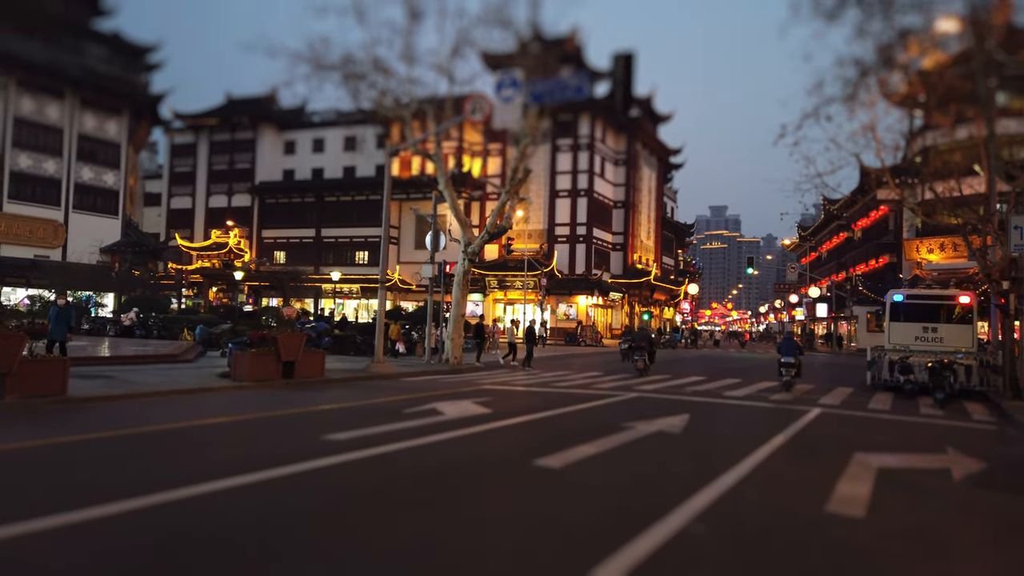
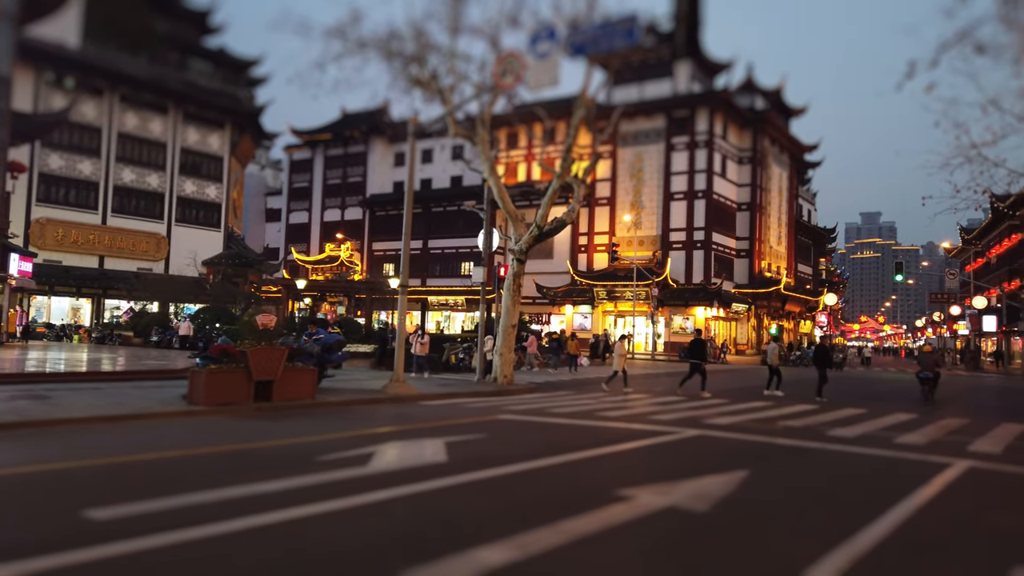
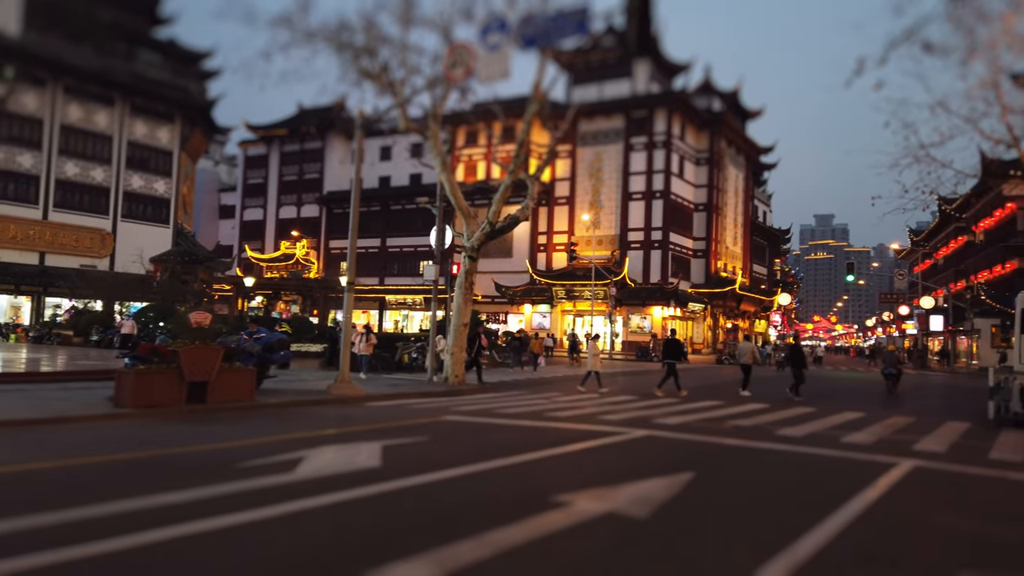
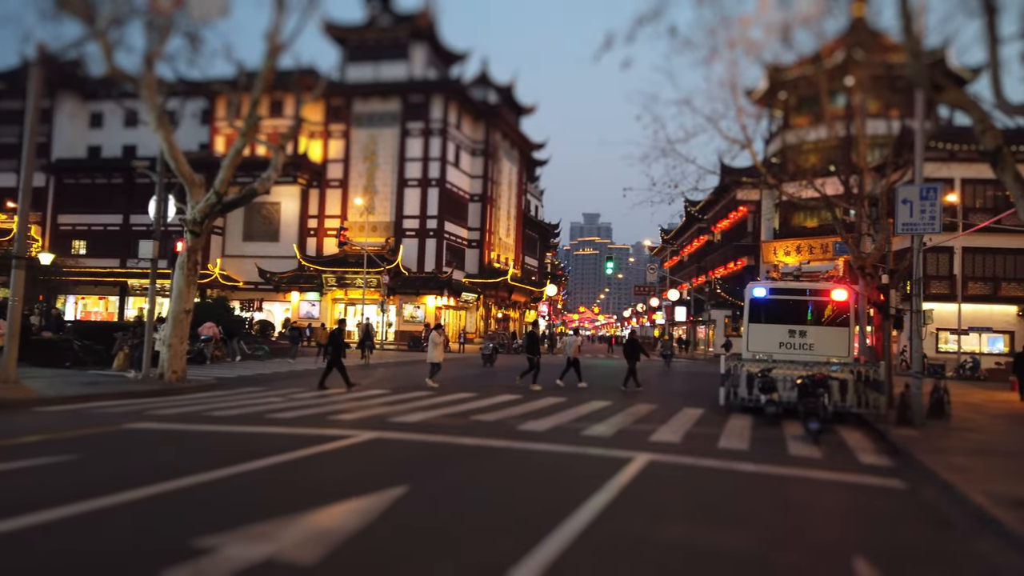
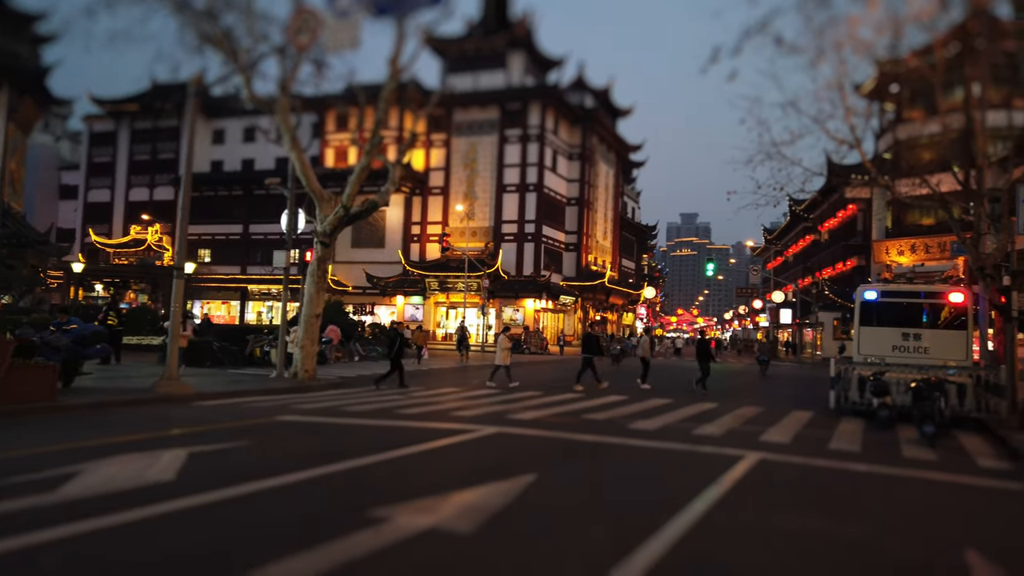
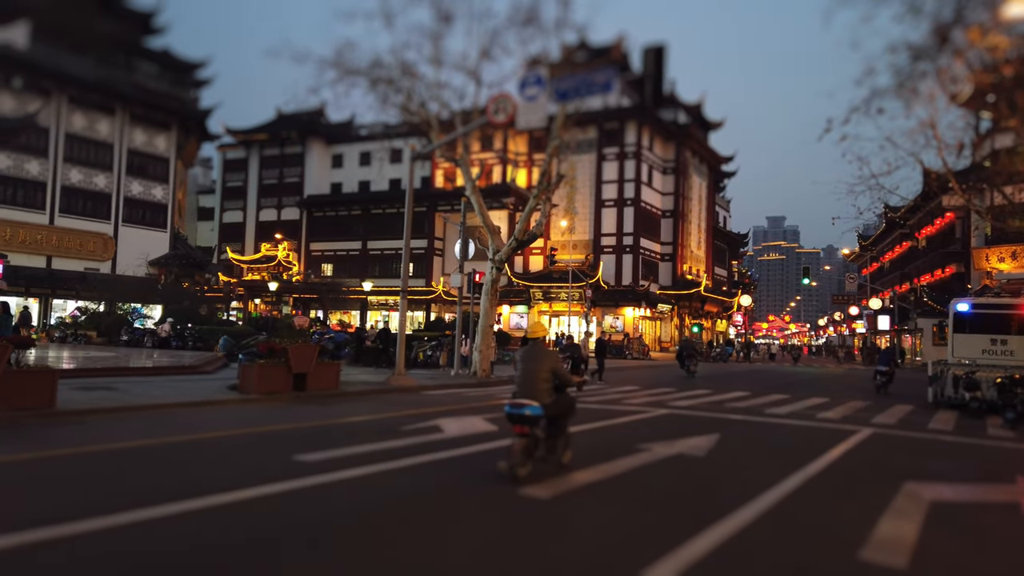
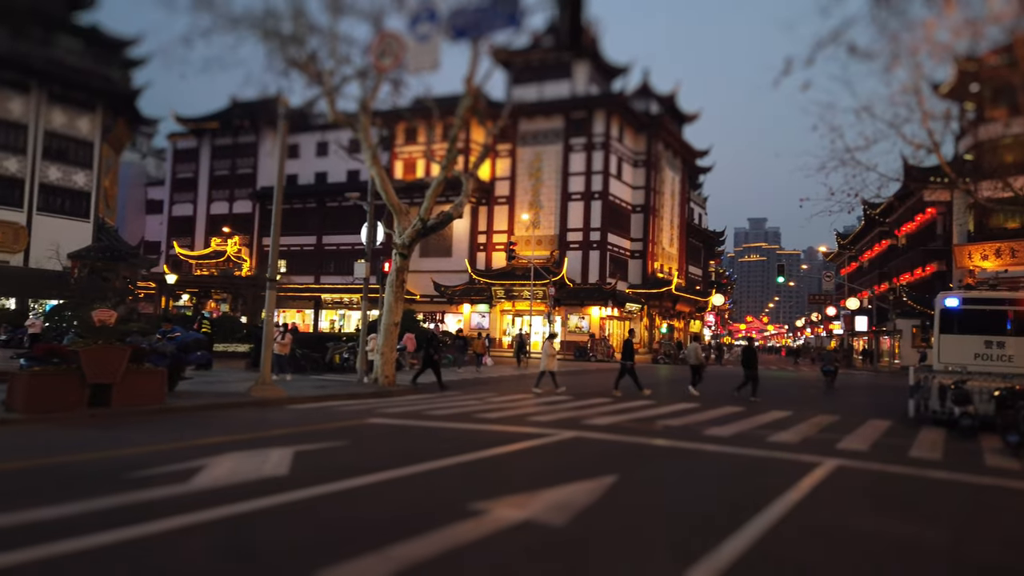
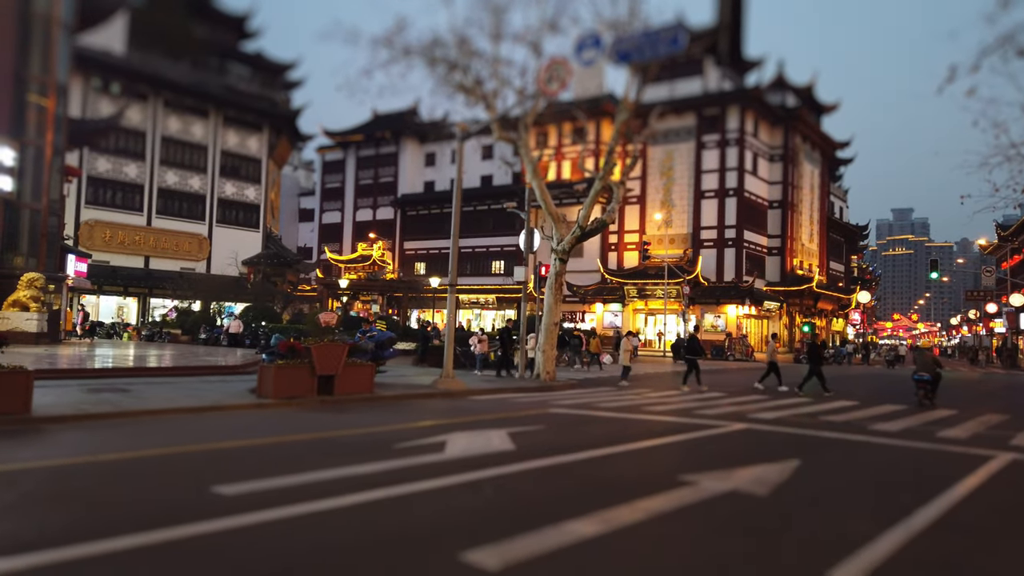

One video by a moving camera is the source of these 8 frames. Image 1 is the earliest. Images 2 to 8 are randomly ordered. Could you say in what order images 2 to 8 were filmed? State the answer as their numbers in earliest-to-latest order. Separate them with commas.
6, 8, 2, 3, 7, 5, 4
